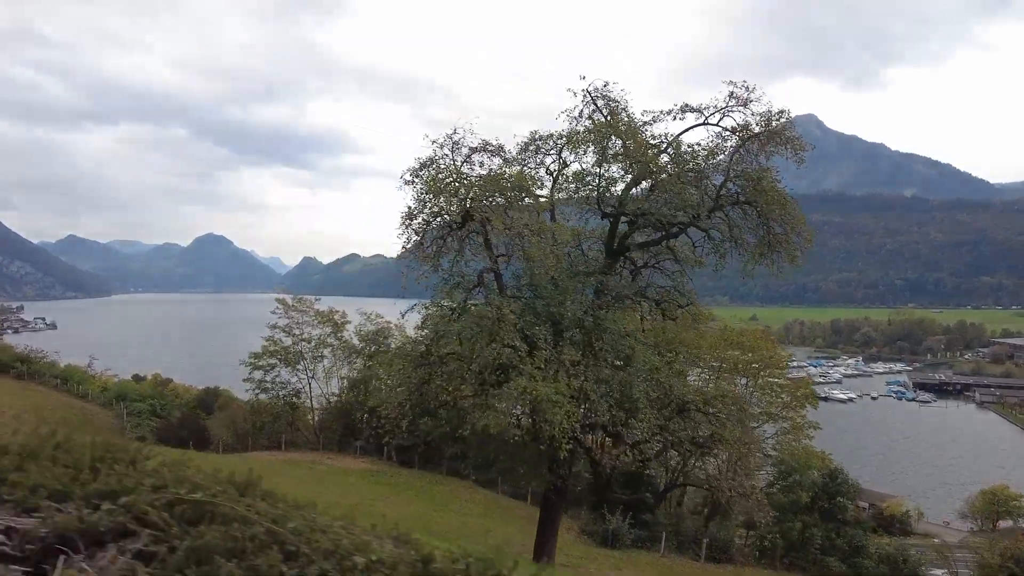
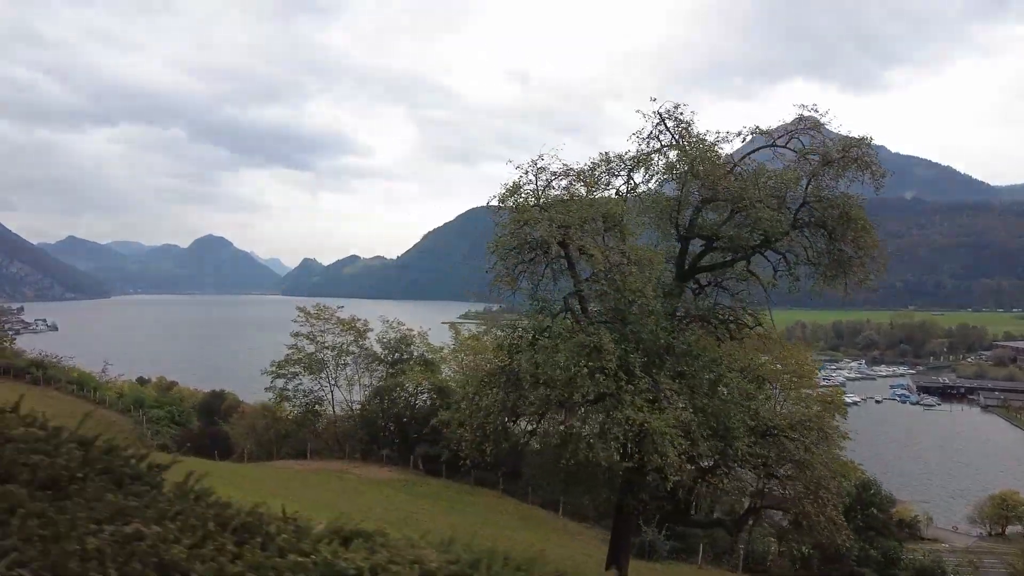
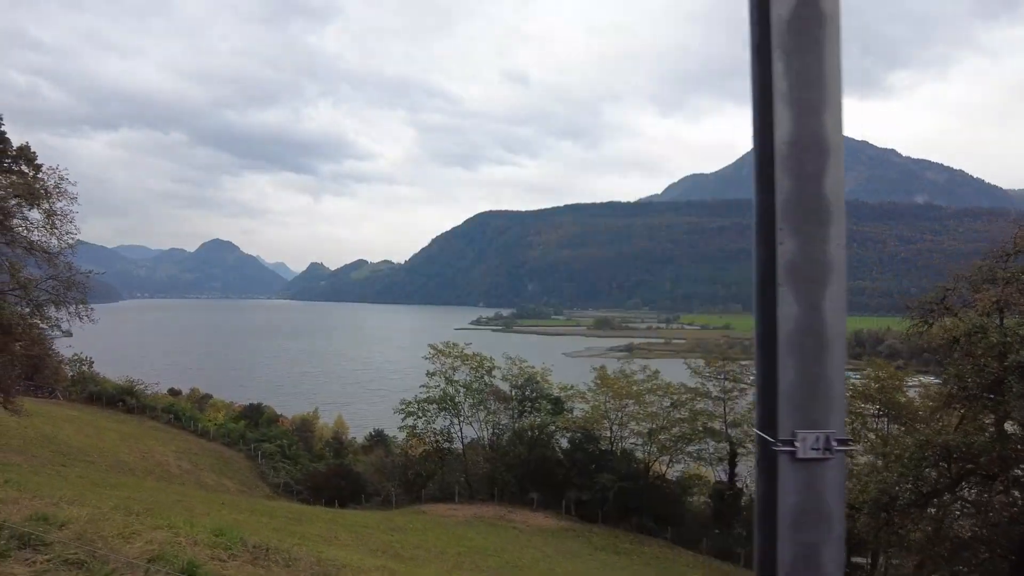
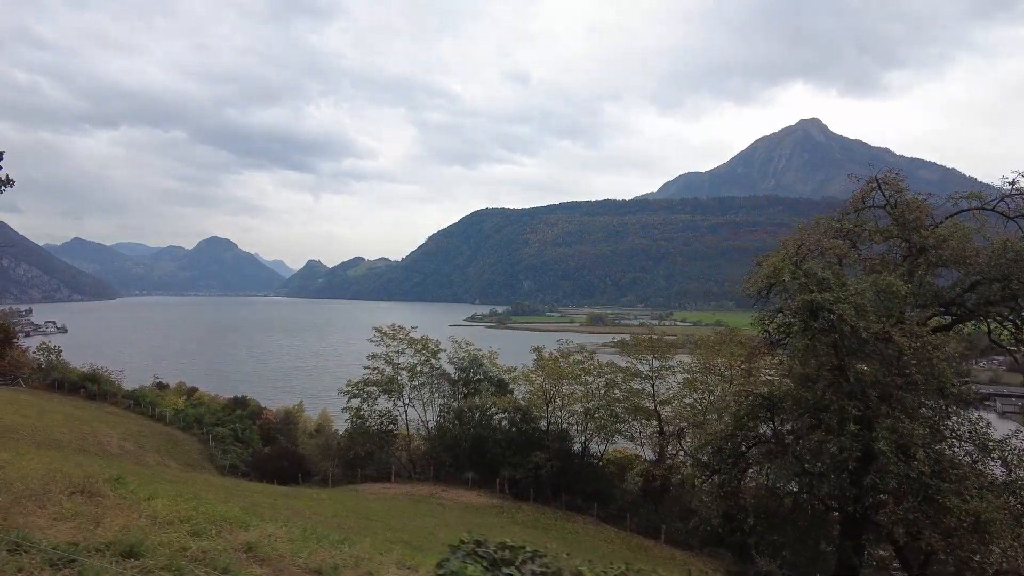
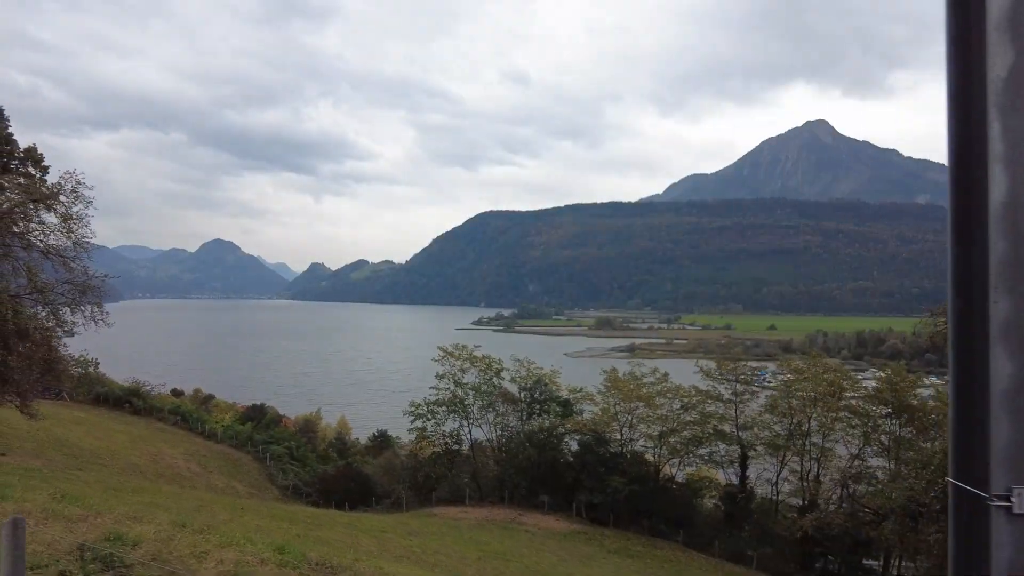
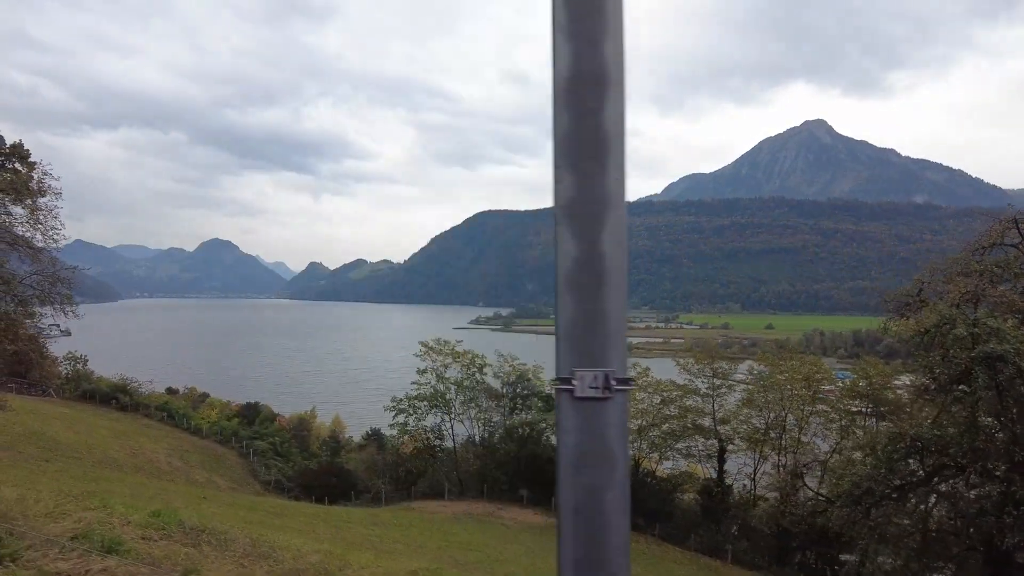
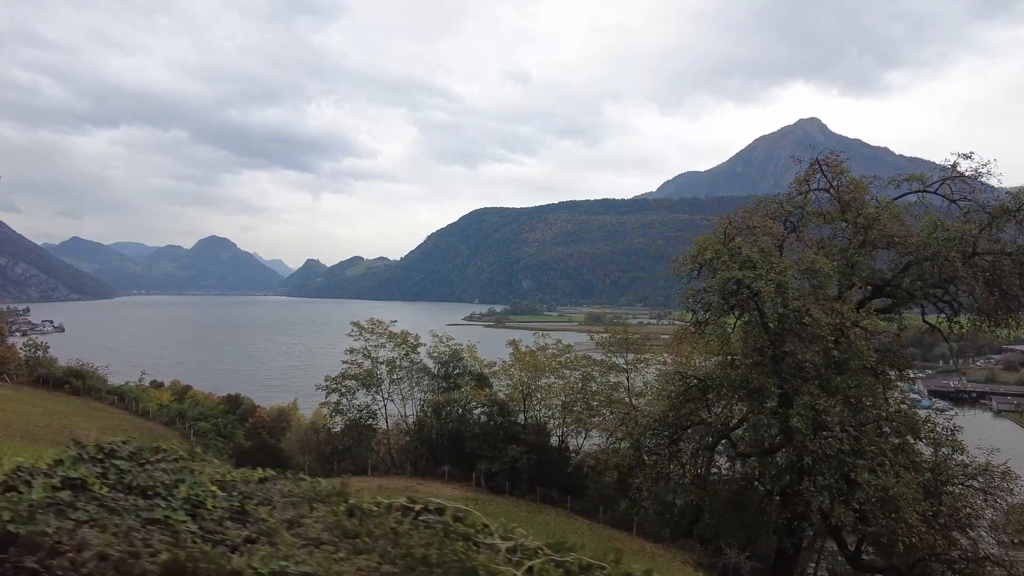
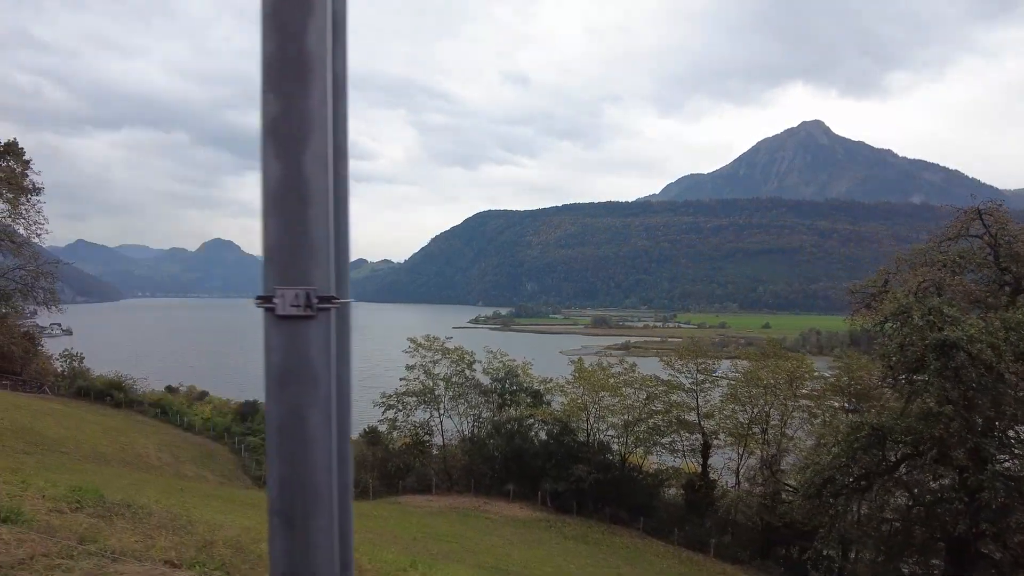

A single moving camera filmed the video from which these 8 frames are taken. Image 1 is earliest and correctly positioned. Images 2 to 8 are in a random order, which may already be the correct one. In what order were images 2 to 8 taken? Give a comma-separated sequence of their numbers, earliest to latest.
2, 7, 4, 8, 6, 3, 5
